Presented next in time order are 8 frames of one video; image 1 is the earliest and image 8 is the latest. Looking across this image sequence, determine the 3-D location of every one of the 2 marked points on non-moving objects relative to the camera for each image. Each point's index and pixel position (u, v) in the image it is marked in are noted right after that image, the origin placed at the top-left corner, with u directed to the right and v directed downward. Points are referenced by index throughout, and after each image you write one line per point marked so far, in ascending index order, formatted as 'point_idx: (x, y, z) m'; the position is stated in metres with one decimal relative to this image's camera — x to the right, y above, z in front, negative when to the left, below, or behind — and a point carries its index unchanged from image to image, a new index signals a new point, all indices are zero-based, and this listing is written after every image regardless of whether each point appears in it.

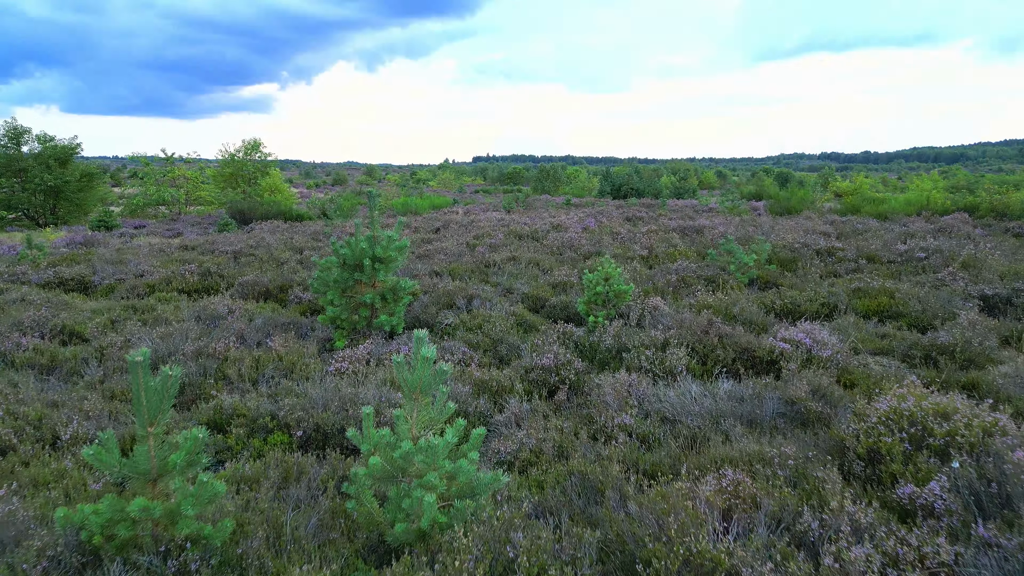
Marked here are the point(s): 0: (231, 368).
0: (-2.8, -0.8, +5.0) m
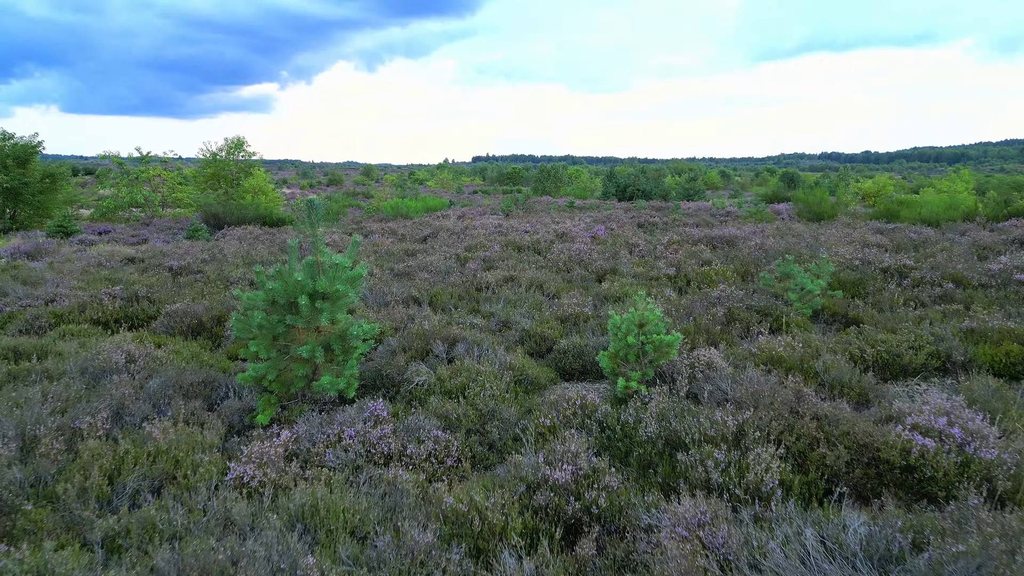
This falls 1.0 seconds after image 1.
0: (-2.8, -1.2, +3.2) m
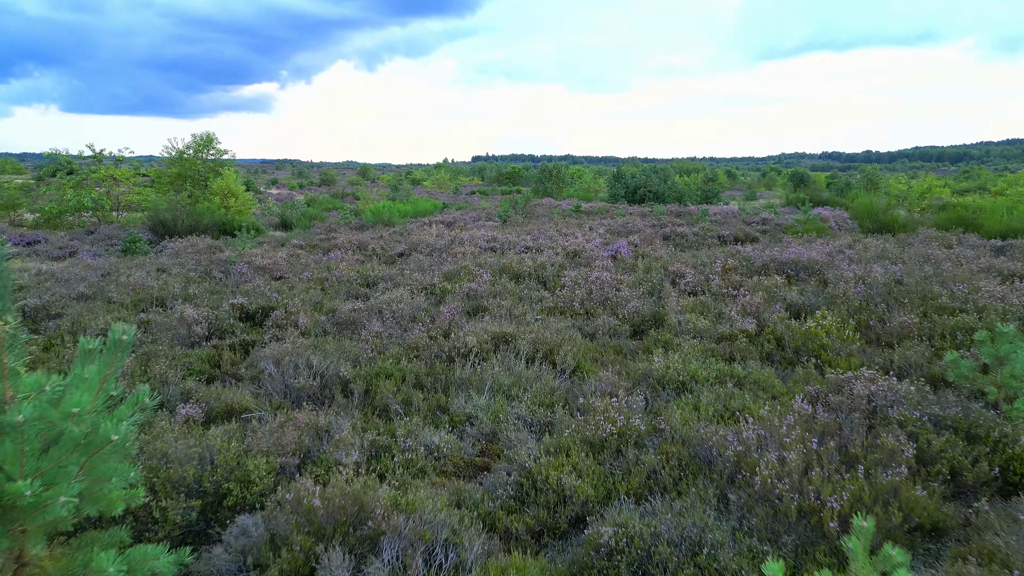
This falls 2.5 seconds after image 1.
0: (-2.9, -1.9, +0.5) m
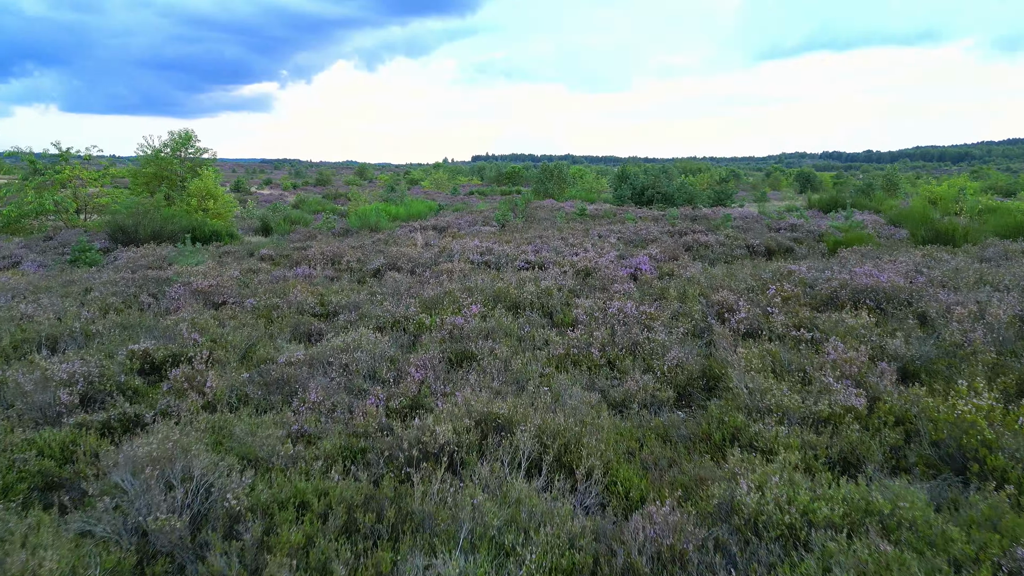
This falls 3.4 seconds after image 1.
0: (-2.9, -2.2, -1.2) m
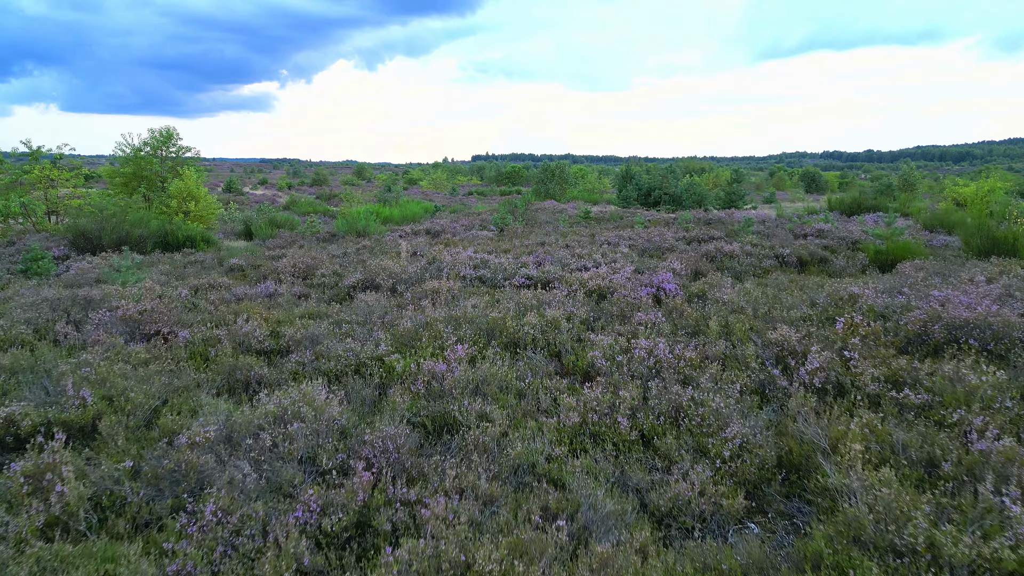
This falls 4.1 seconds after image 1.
0: (-3.0, -2.6, -2.4) m
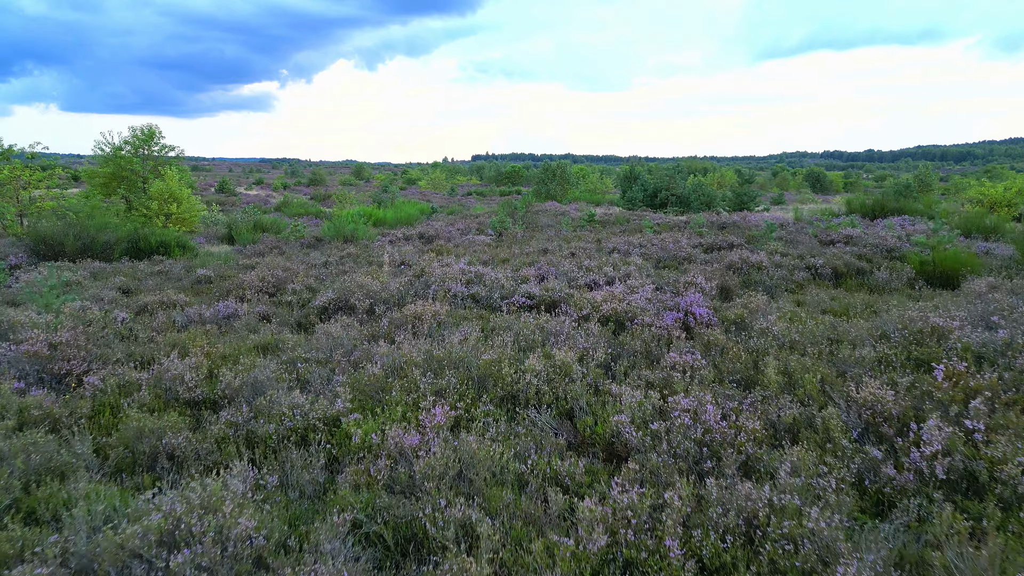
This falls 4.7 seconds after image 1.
0: (-3.0, -2.8, -3.5) m
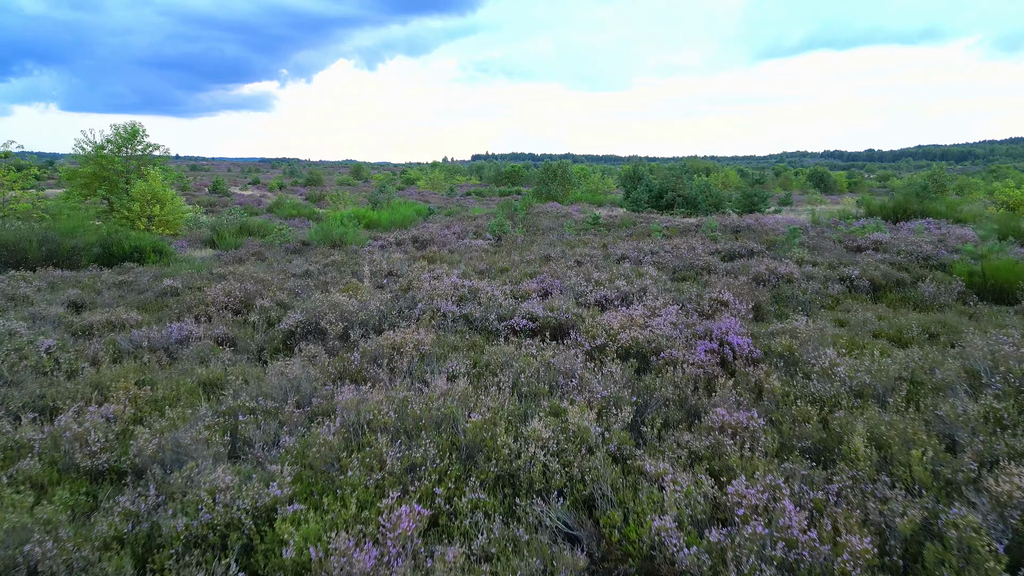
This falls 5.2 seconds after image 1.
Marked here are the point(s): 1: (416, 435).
0: (-3.0, -3.0, -4.4) m
1: (-0.6, -0.9, +3.0) m
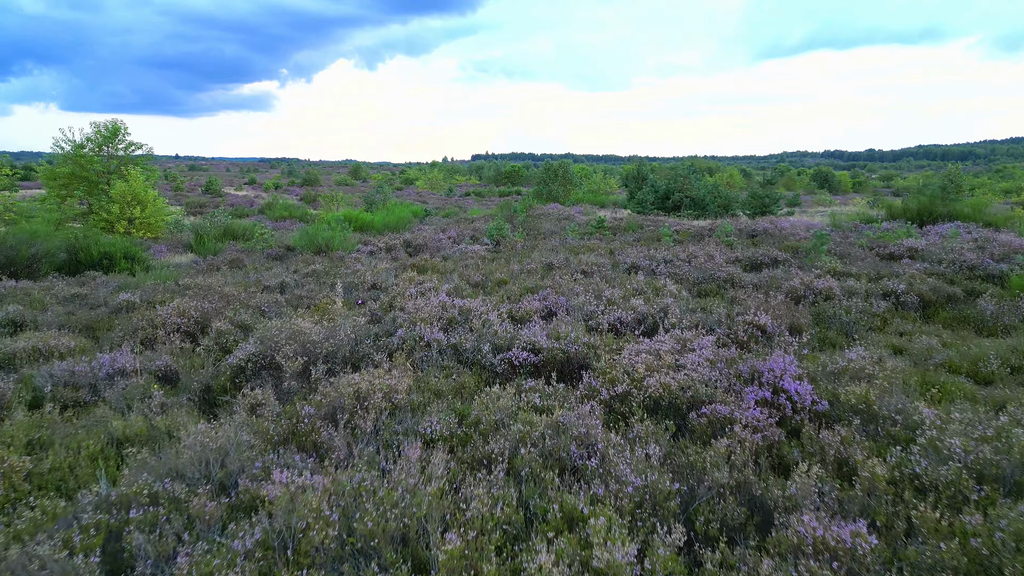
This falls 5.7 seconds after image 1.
0: (-3.0, -3.3, -5.4) m
1: (-0.6, -1.1, +2.1) m
